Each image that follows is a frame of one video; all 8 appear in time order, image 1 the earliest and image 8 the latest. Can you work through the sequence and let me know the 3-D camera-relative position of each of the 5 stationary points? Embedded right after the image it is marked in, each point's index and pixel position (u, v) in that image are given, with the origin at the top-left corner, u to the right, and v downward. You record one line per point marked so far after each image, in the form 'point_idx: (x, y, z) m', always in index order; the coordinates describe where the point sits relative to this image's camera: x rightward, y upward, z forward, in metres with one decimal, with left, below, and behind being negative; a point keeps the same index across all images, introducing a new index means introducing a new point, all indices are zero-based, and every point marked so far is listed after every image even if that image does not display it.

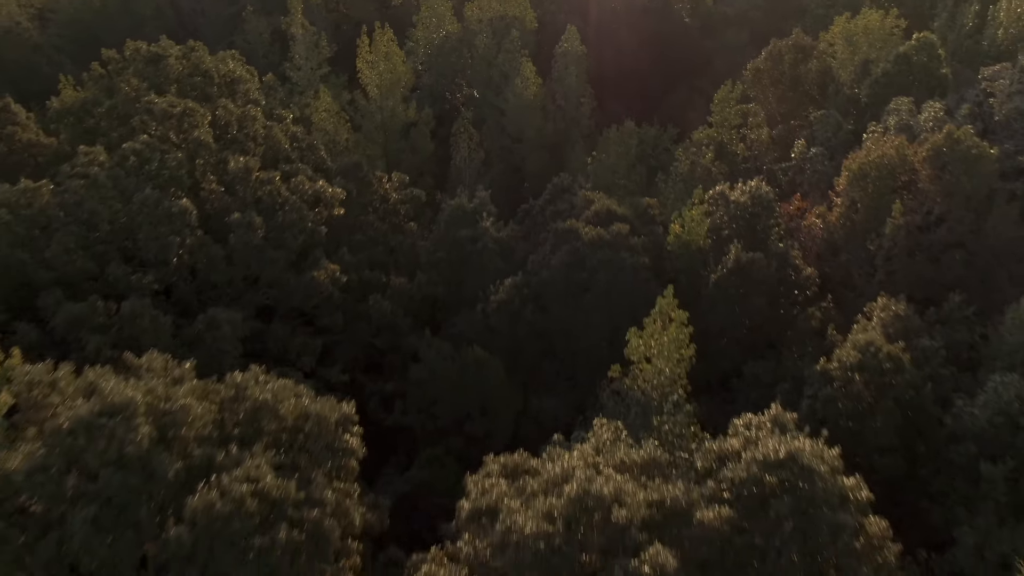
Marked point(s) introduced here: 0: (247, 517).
0: (-2.5, -2.1, +8.9) m
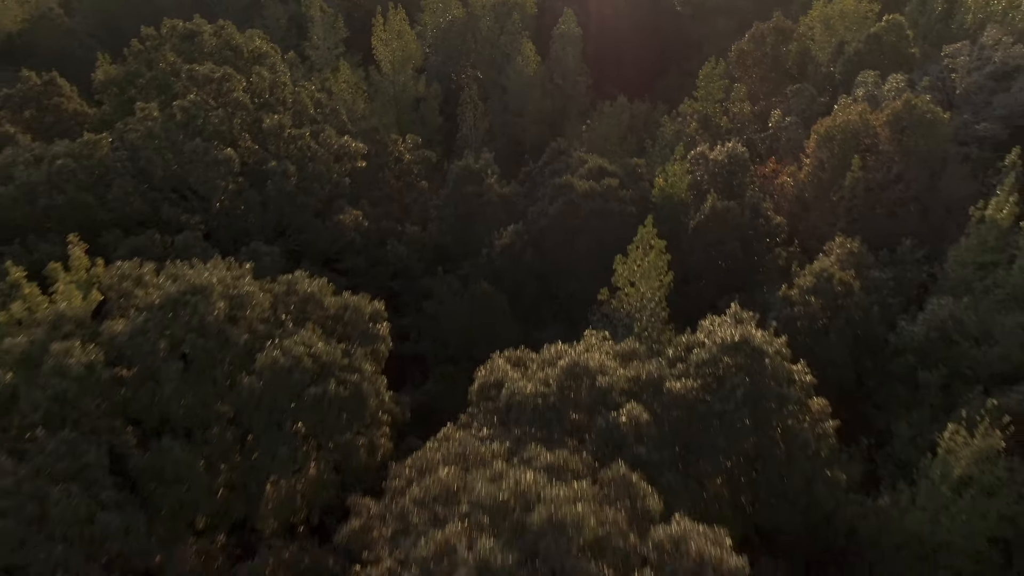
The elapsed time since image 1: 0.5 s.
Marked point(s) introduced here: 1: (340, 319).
0: (-2.5, -0.9, +11.1) m
1: (-2.3, -0.3, +12.4) m
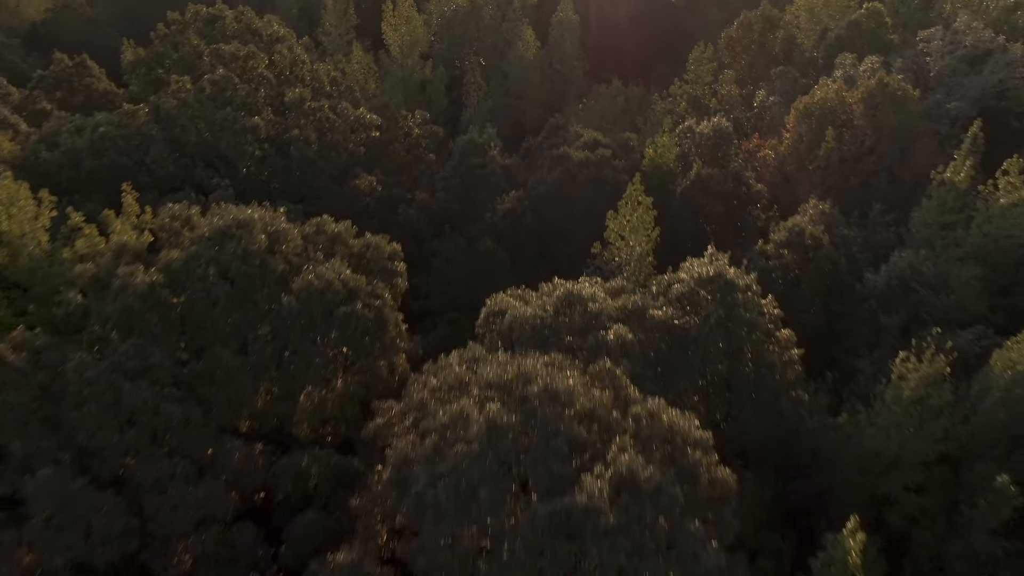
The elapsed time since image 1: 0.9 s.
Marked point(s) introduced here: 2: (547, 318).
0: (-2.4, 0.0, +12.7) m
1: (-2.3, +0.6, +14.1) m
2: (+0.5, -0.5, +13.0) m
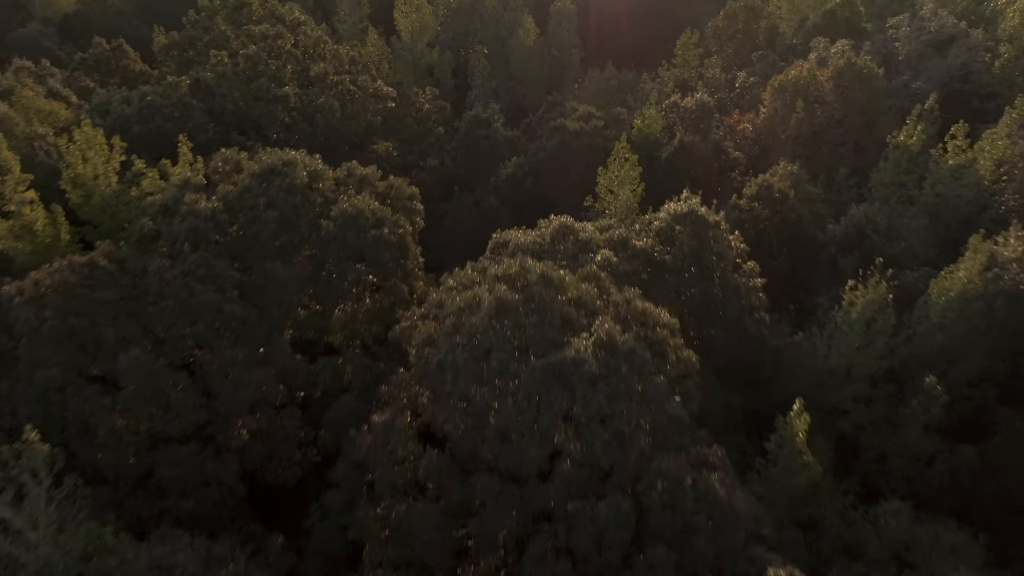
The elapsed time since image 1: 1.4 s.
0: (-2.4, +1.1, +15.0) m
1: (-2.2, +1.7, +16.4) m
2: (+0.6, +0.7, +15.3) m
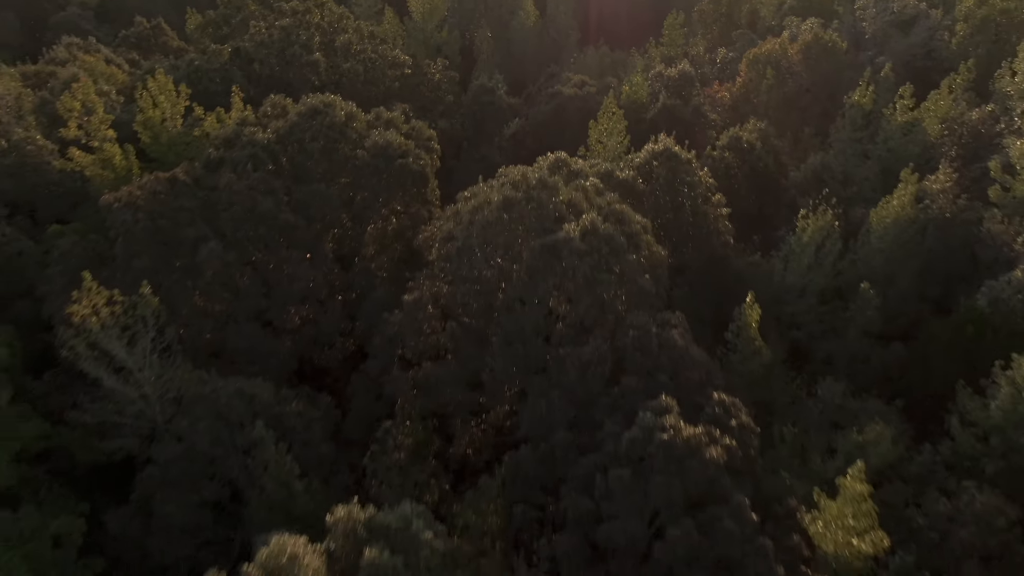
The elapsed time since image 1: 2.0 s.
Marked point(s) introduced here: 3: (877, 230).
0: (-2.3, +2.7, +18.0) m
1: (-2.2, +3.3, +19.3) m
2: (+0.6, +2.2, +18.3) m
3: (+7.7, +1.2, +19.2) m
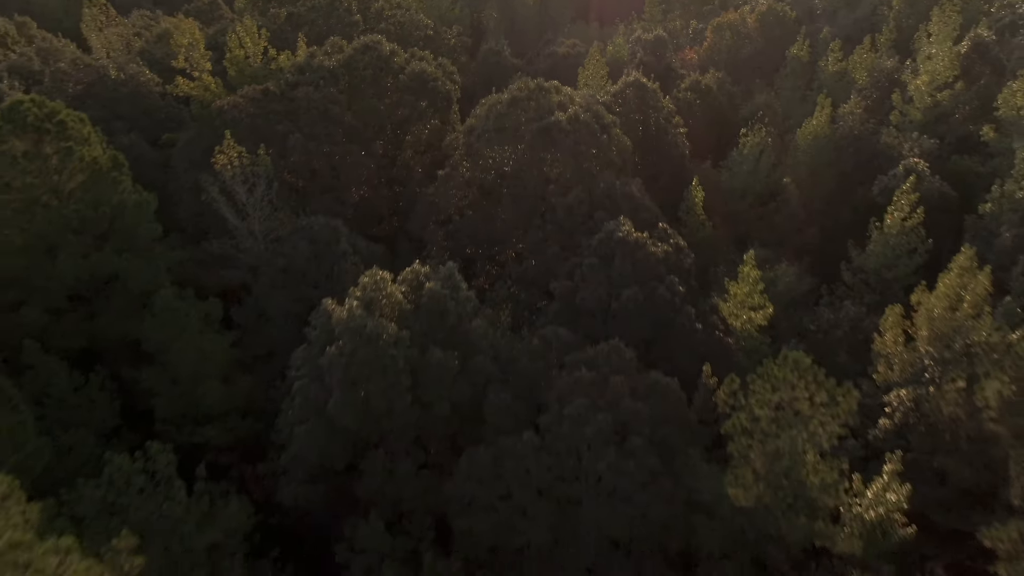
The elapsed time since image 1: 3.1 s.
0: (-2.2, +5.4, +23.5) m
1: (-2.0, +6.0, +24.9) m
2: (+0.8, +4.9, +23.8) m
3: (+7.8, +3.9, +24.7) m
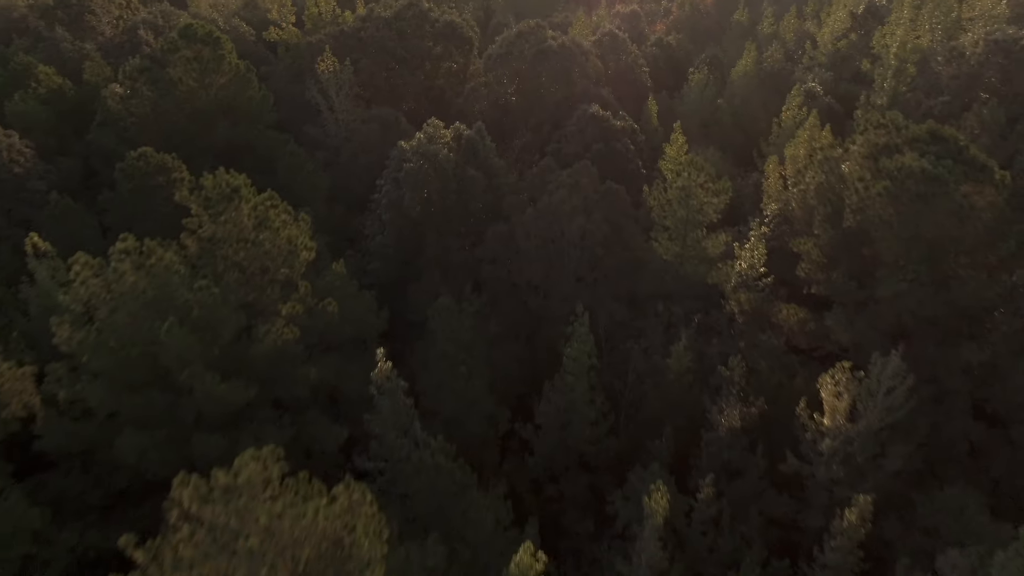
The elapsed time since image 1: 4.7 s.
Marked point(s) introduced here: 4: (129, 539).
0: (-2.0, +9.1, +31.9) m
1: (-1.8, +9.7, +33.3) m
2: (+1.0, +8.7, +32.2) m
3: (+8.0, +7.6, +33.0) m
4: (-4.1, -2.7, +9.8) m
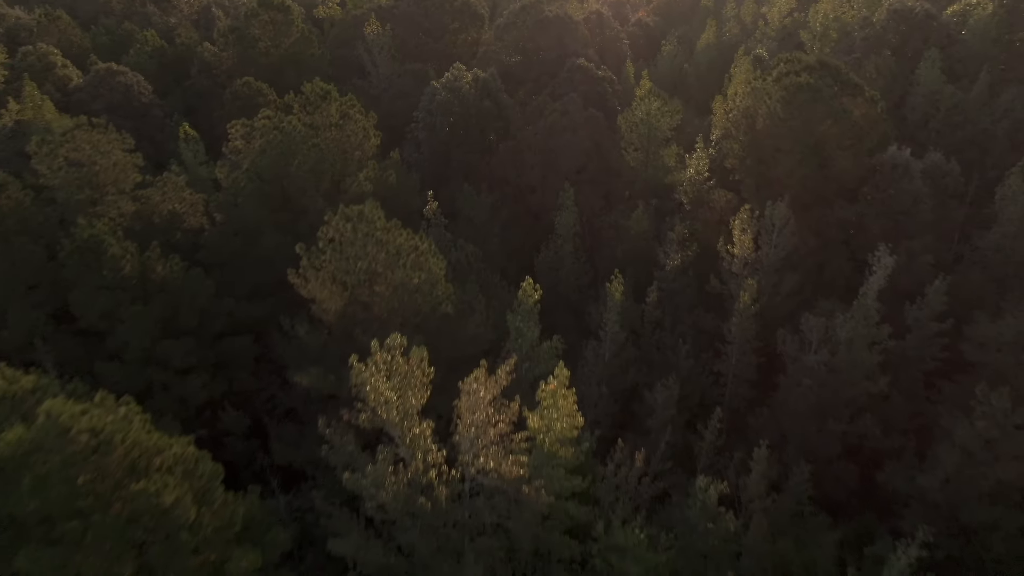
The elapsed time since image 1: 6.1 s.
0: (-1.8, +12.1, +39.3) m
1: (-1.6, +12.7, +40.6) m
2: (+1.2, +11.7, +39.5) m
3: (+8.2, +10.6, +40.3) m
4: (-3.9, +0.7, +16.9) m
